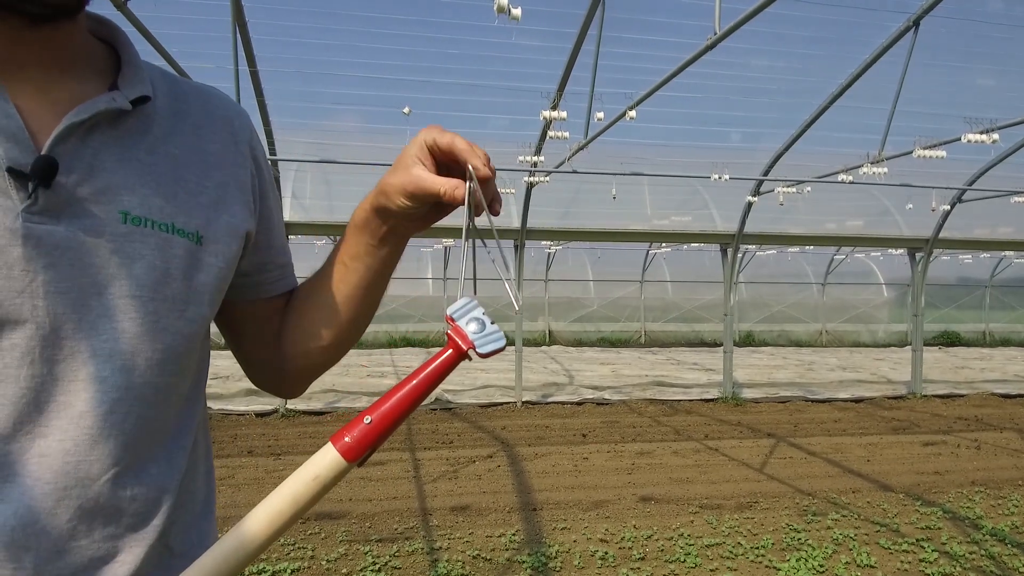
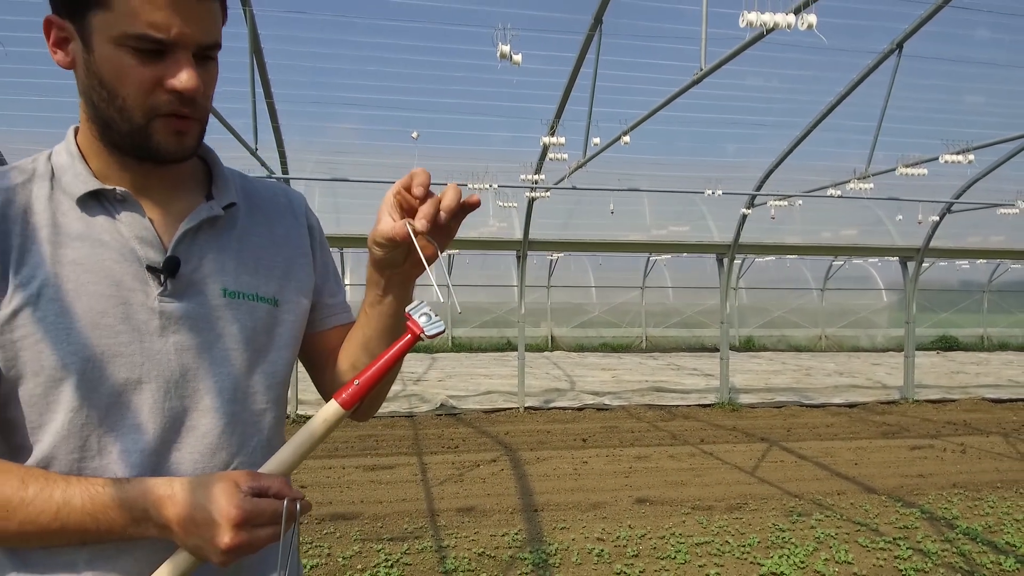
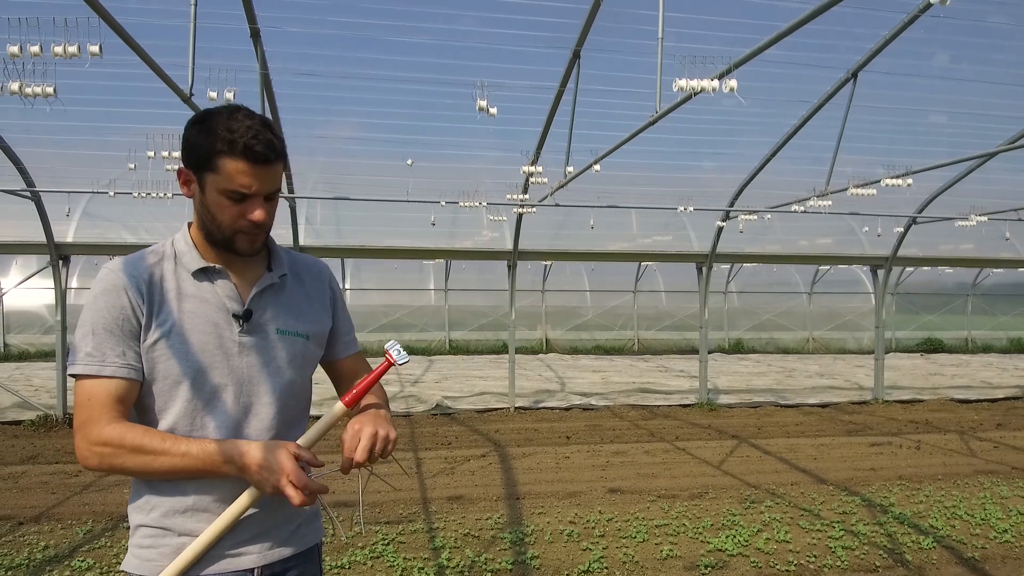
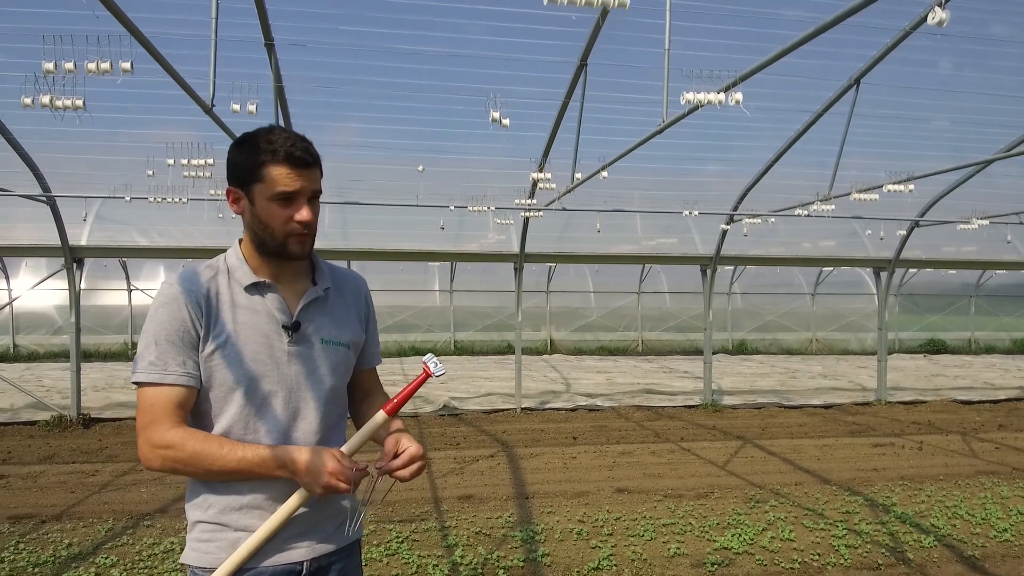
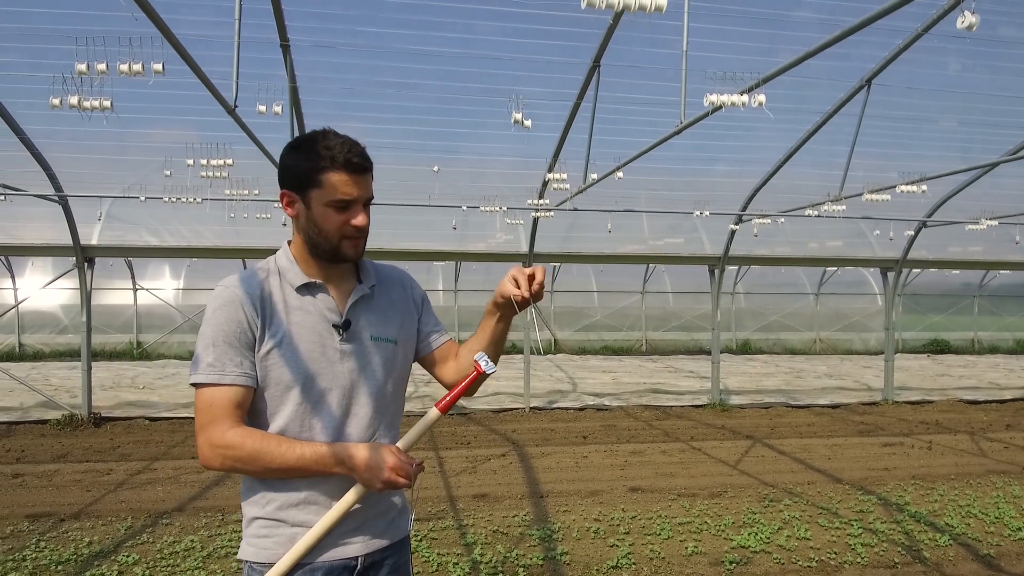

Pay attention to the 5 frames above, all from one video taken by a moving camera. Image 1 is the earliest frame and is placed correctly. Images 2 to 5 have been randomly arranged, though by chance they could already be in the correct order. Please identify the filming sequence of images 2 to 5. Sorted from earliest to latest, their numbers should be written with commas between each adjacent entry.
2, 3, 4, 5
